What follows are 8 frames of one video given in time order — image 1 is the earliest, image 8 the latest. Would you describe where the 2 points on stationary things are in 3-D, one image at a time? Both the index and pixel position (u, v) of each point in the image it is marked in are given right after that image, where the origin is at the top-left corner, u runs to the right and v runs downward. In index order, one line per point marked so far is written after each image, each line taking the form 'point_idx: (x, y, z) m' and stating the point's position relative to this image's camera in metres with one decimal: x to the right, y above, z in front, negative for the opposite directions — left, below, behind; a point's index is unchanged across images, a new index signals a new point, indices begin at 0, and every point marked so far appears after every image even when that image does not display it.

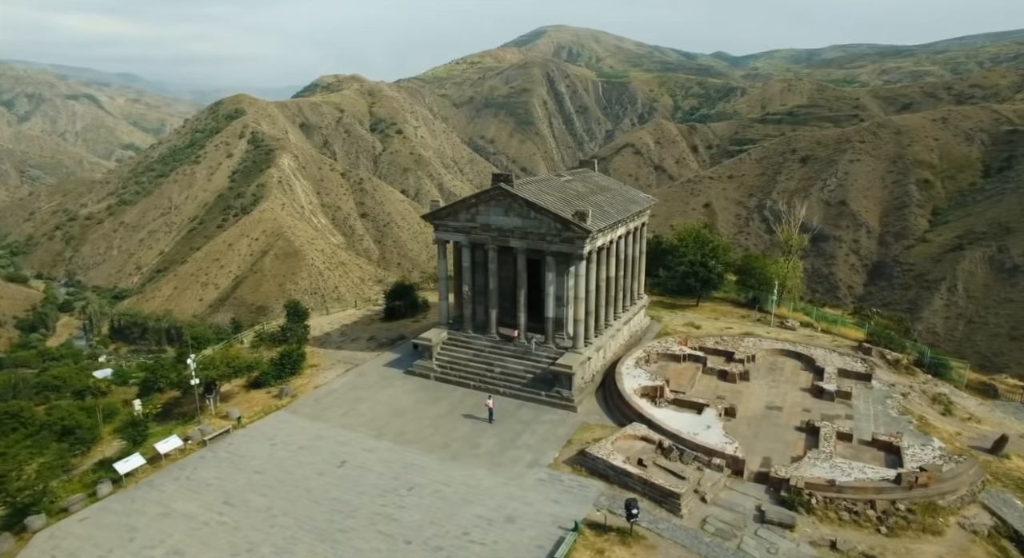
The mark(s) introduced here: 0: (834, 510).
0: (+9.5, -6.8, +19.4) m
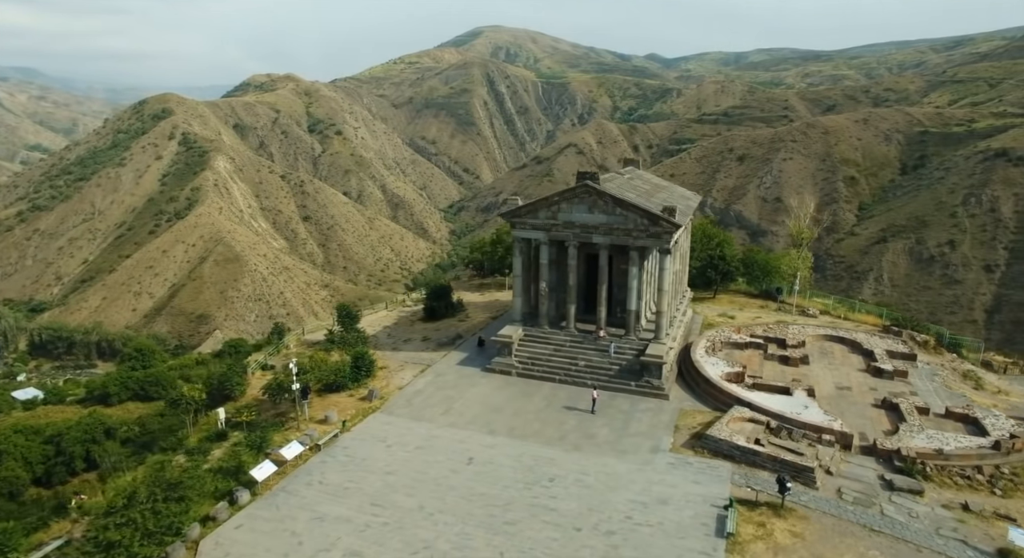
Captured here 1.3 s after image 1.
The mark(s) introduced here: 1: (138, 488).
0: (+14.1, -6.3, +21.4) m
1: (-9.8, -5.4, +17.5) m
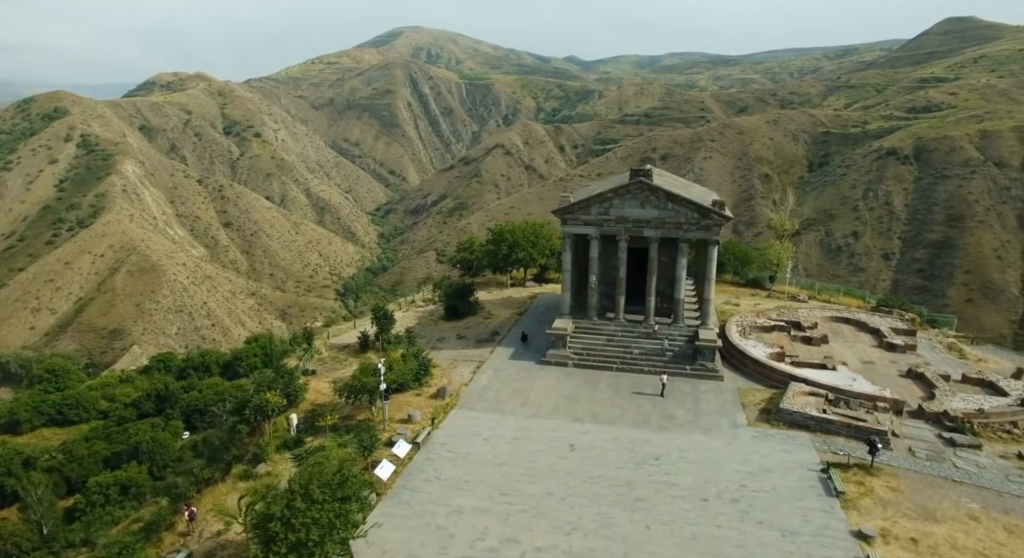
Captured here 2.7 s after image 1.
0: (+17.7, -5.6, +24.4) m
1: (-5.5, -5.5, +17.4) m
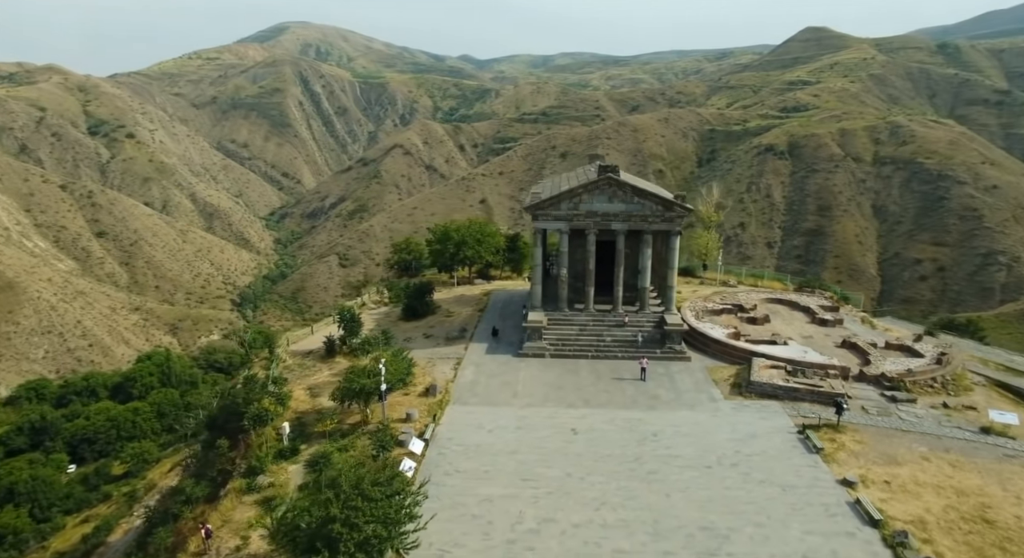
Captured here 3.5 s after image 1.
0: (+17.6, -4.6, +28.2) m
1: (-4.2, -5.5, +17.6) m
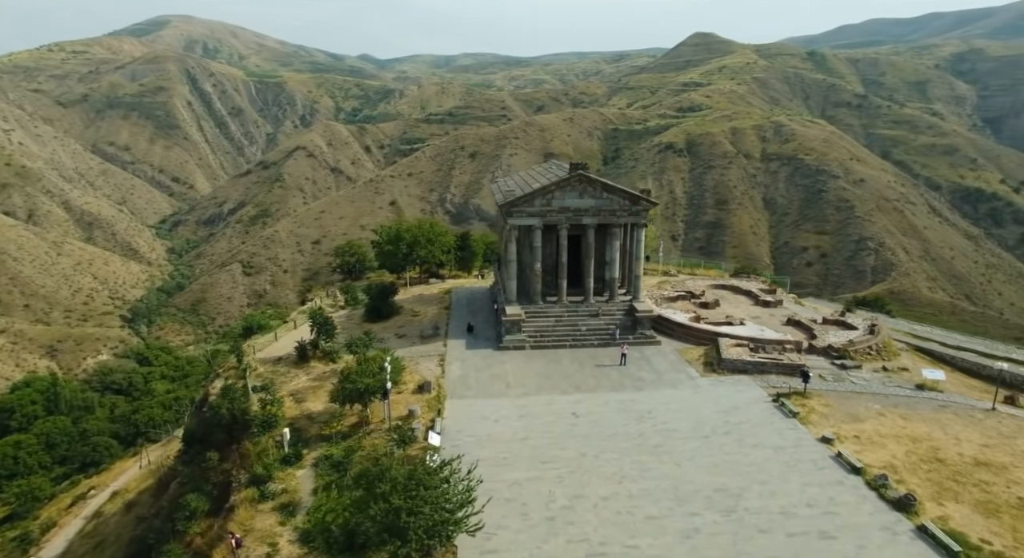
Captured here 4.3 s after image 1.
0: (+17.0, -3.7, +31.9) m
1: (-2.8, -5.4, +18.2) m
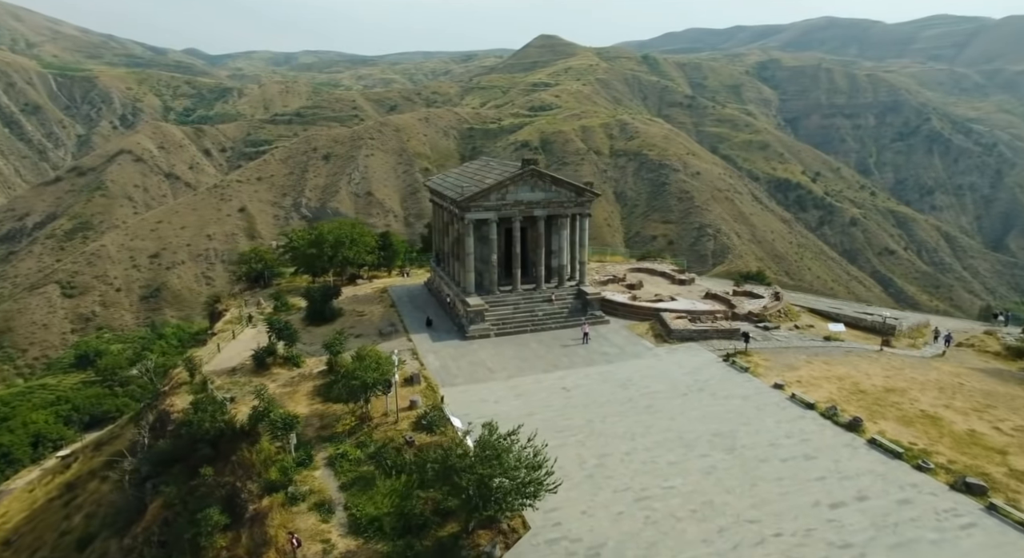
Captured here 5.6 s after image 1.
0: (+15.1, -2.2, +37.7) m
1: (-0.9, -5.1, +19.8) m
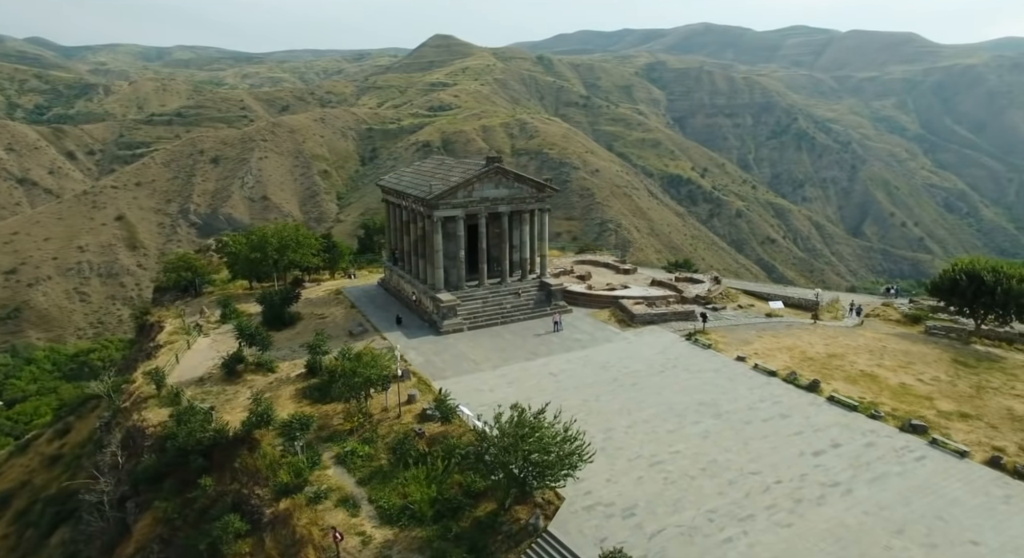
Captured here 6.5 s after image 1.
0: (+12.9, -1.3, +41.4) m
1: (+0.2, -4.8, +21.1) m
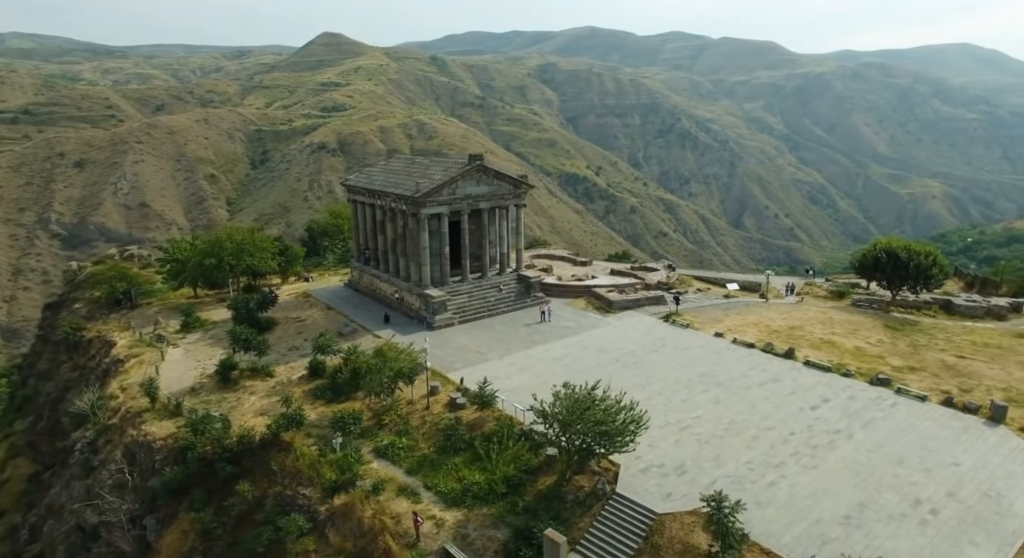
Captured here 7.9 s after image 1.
0: (+11.1, -0.4, +45.2) m
1: (+2.4, -4.4, +22.9) m
